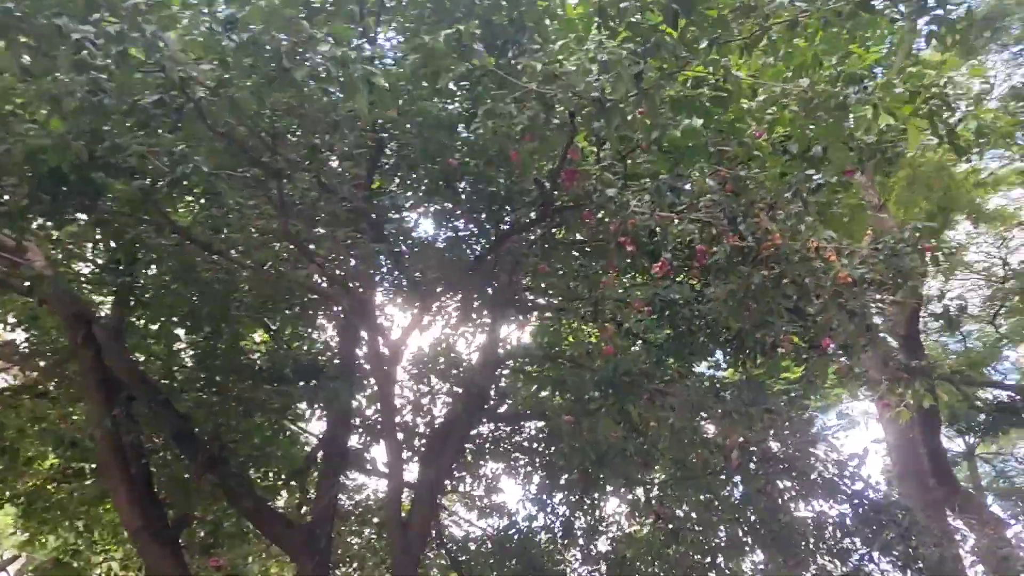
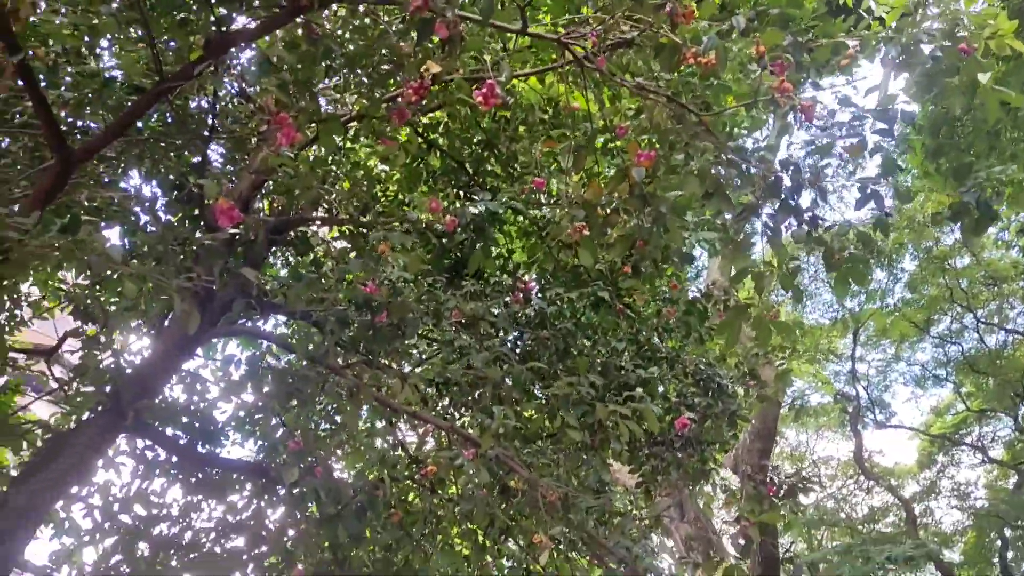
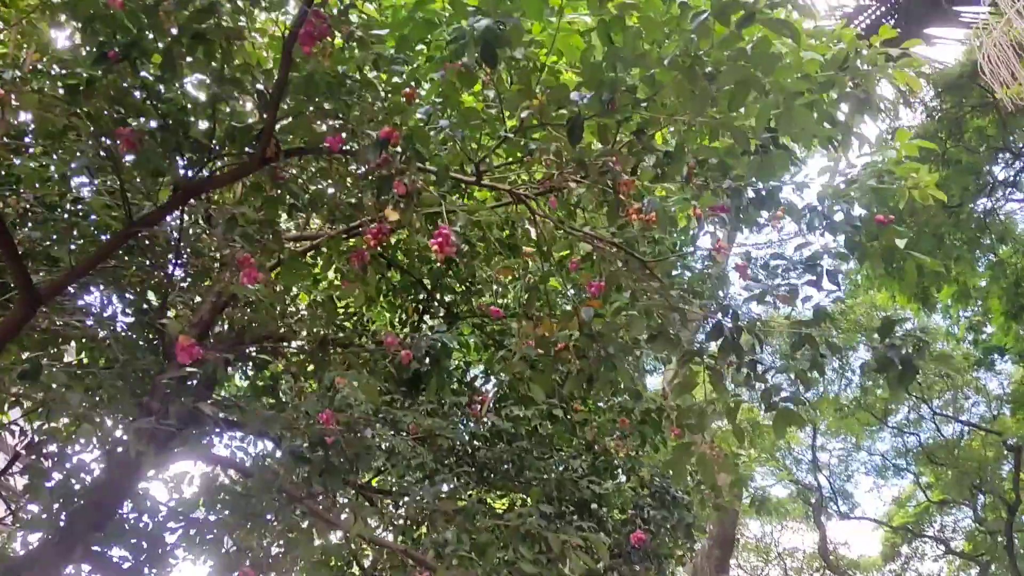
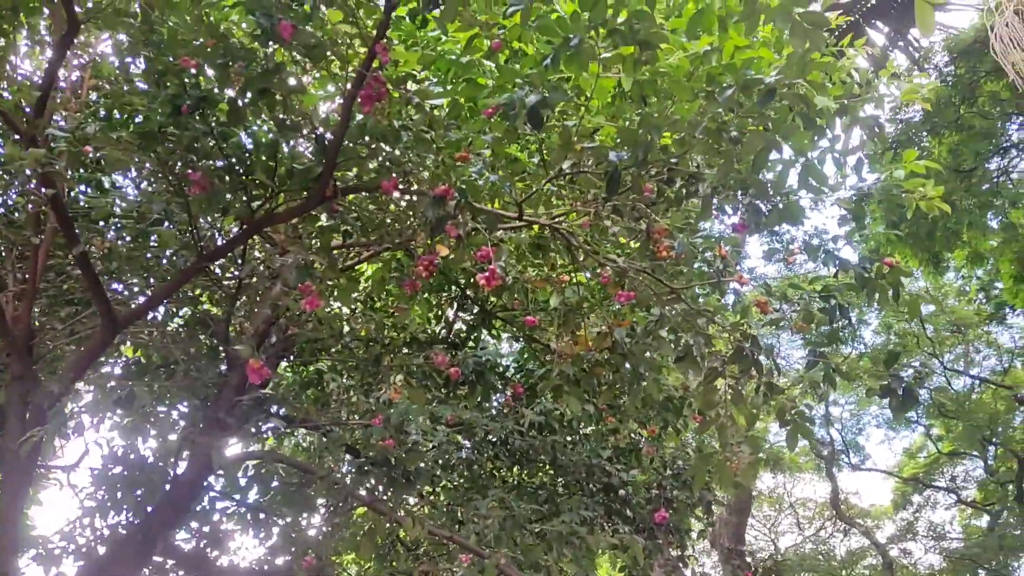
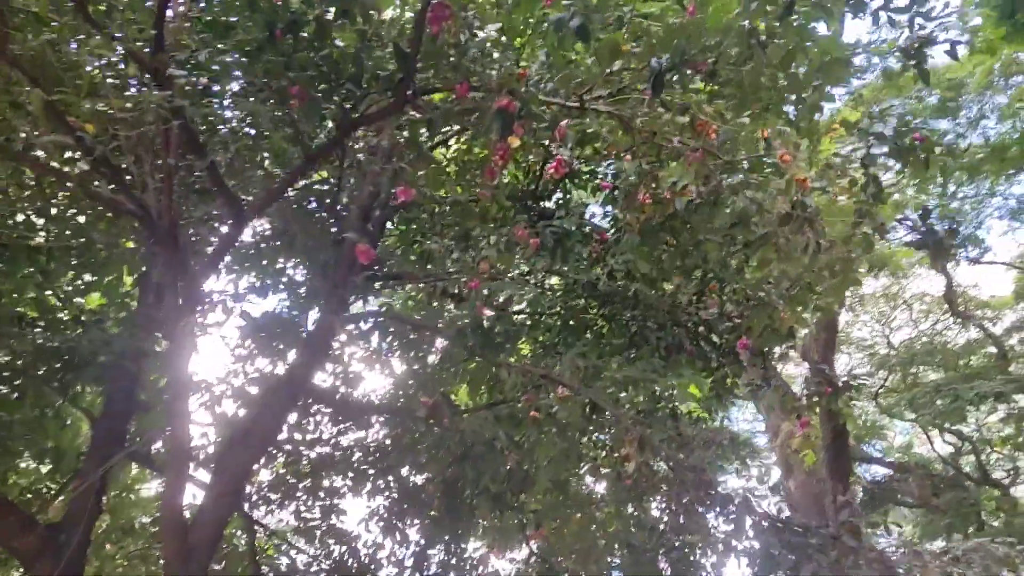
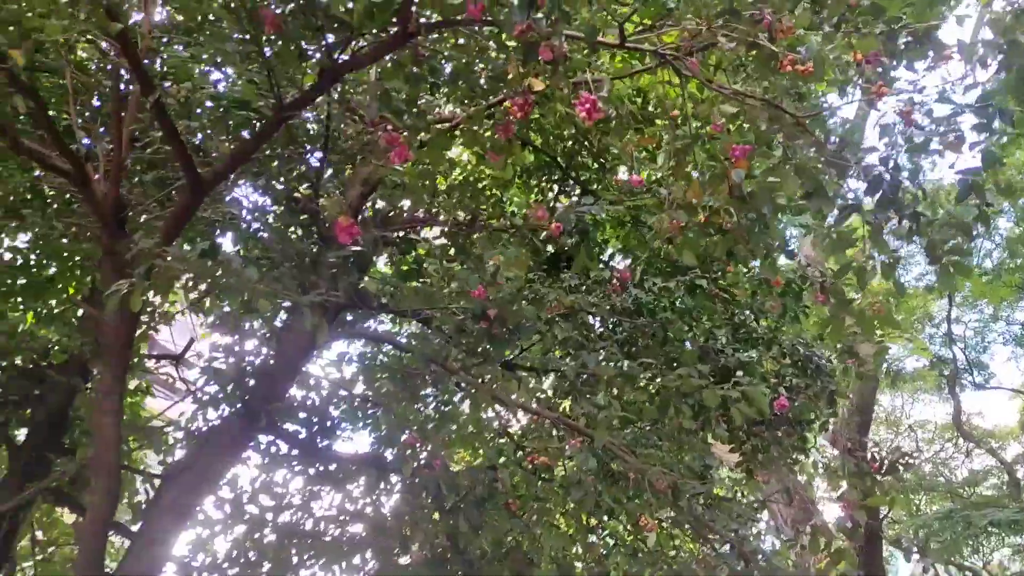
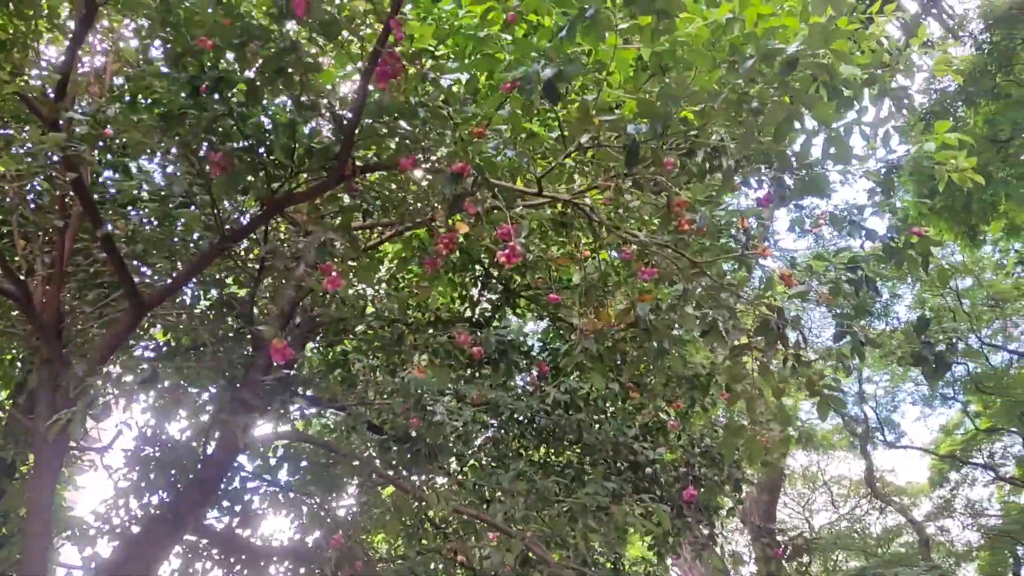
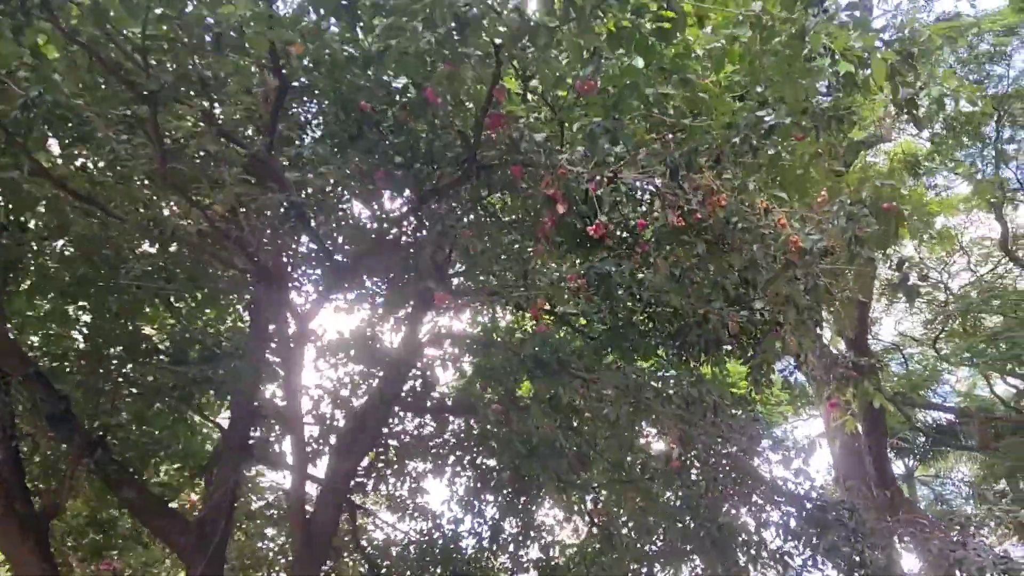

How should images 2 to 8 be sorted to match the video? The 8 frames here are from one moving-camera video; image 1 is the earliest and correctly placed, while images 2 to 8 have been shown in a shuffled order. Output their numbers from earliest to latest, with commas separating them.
8, 5, 7, 4, 3, 2, 6
